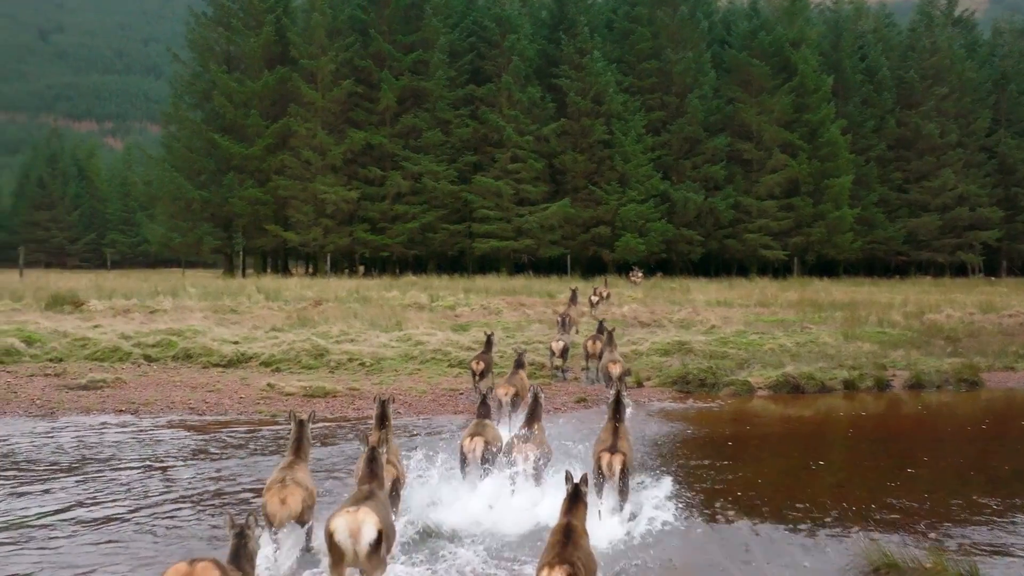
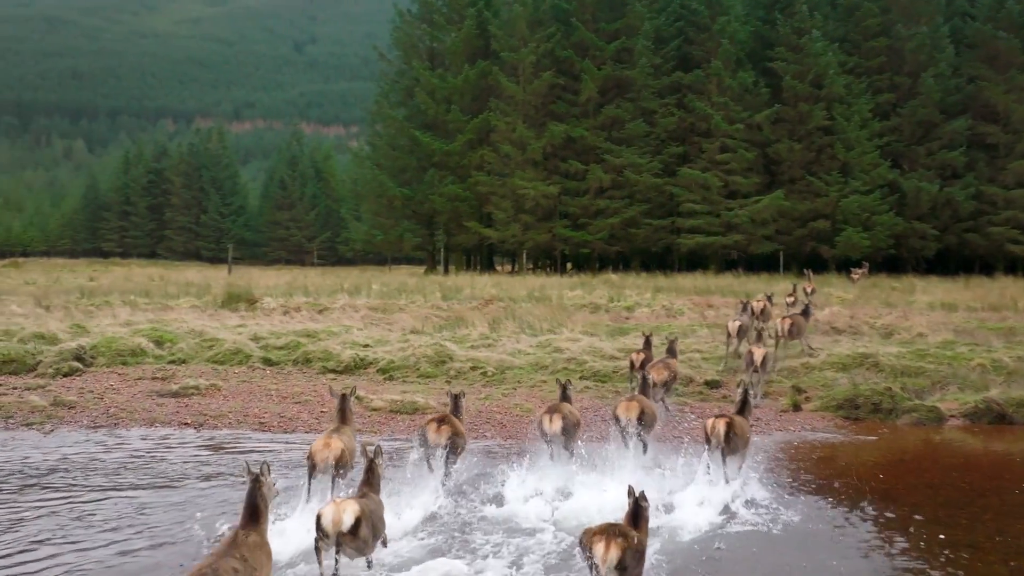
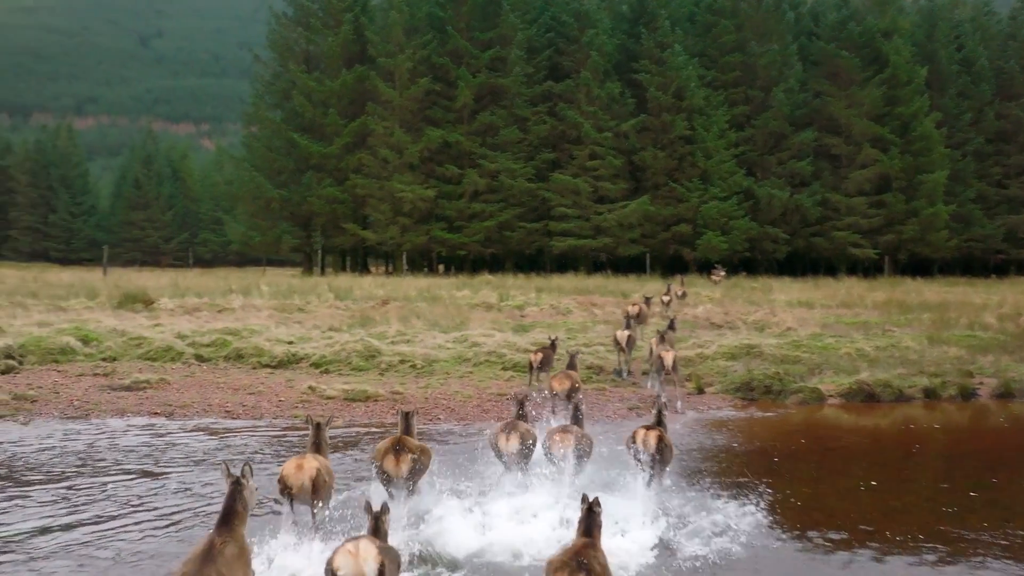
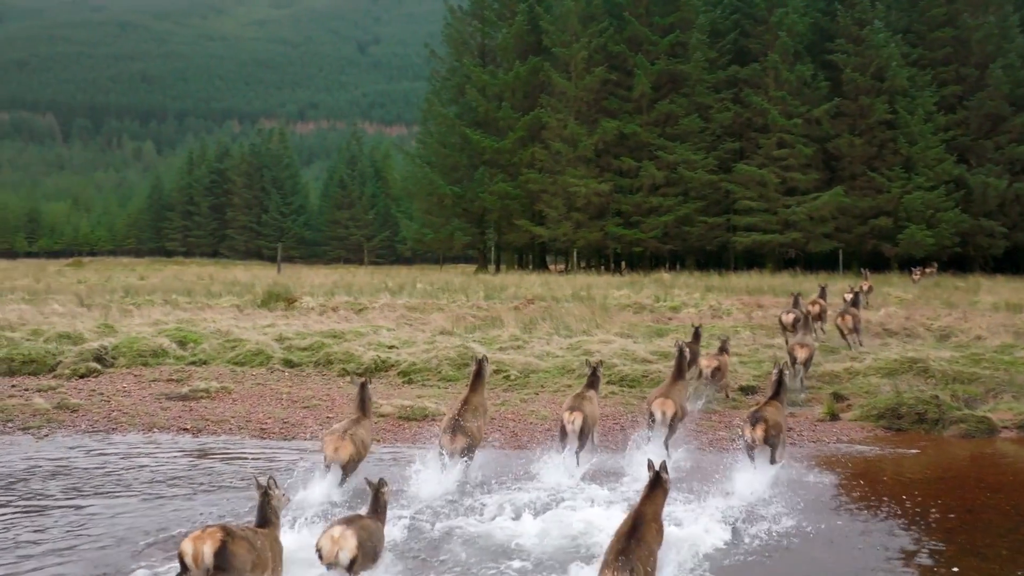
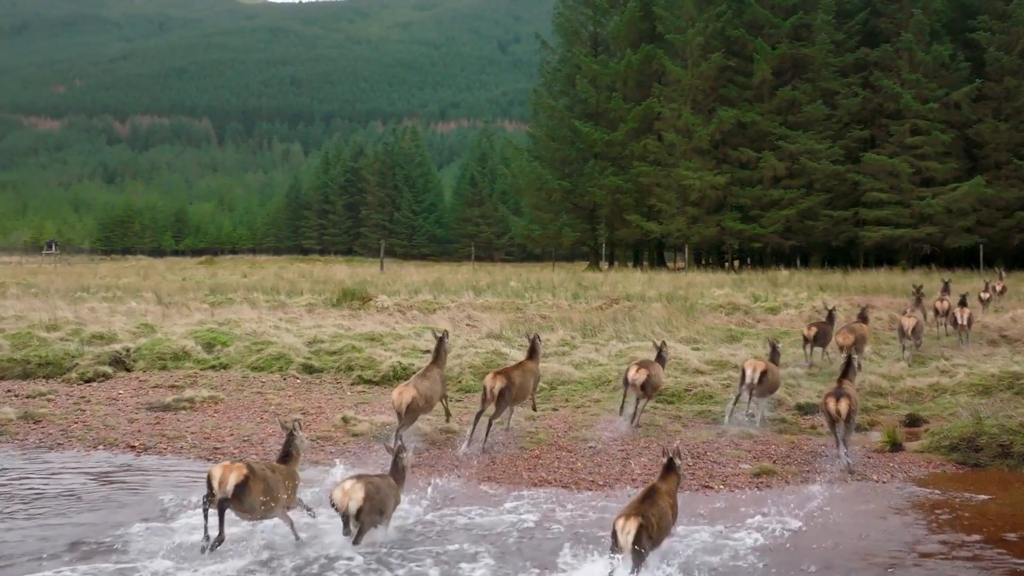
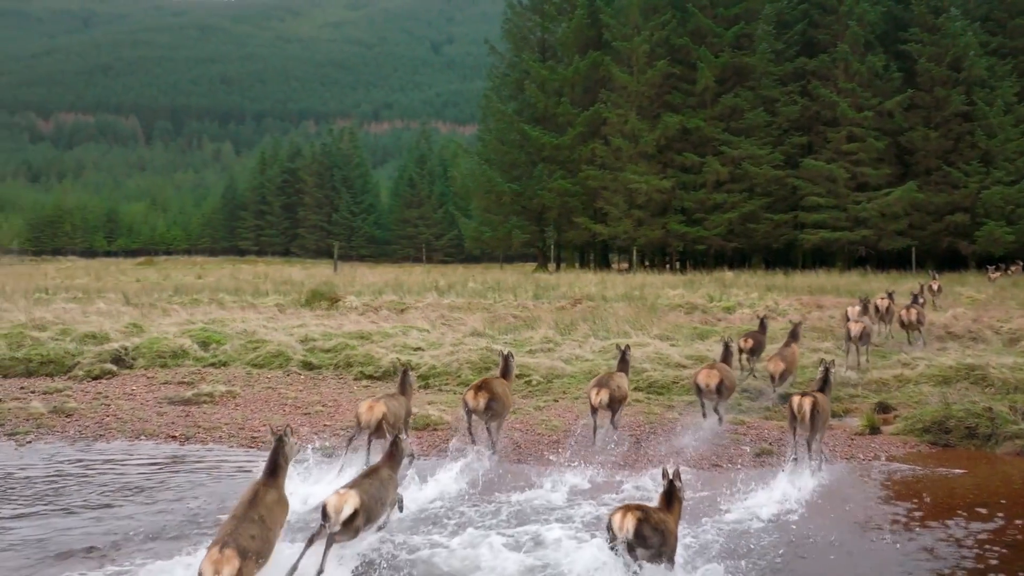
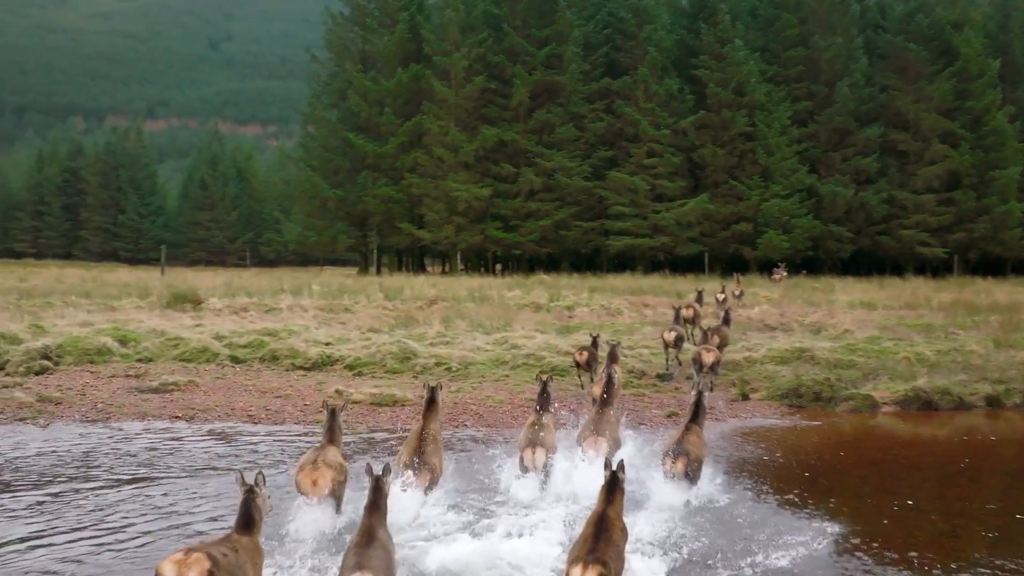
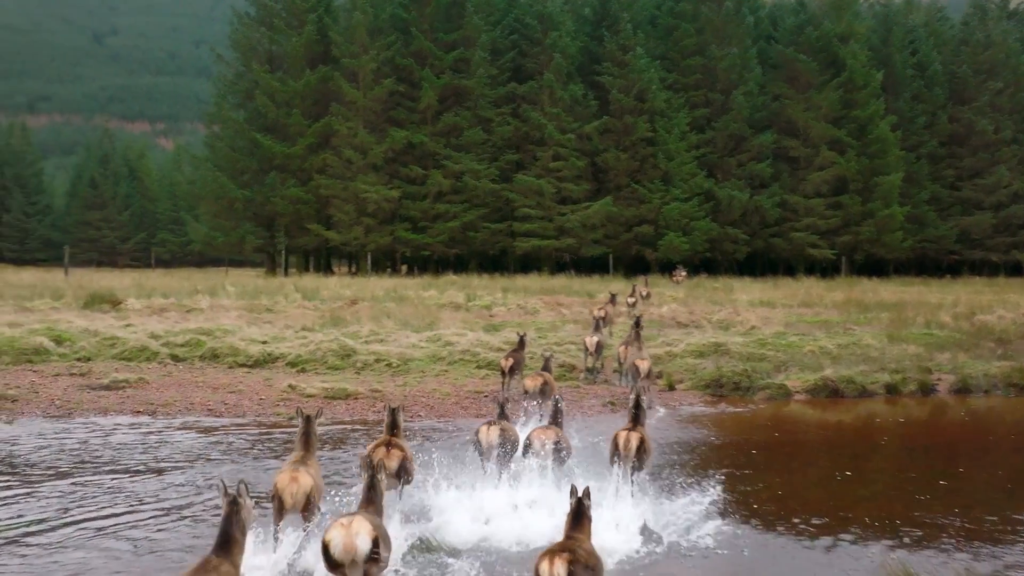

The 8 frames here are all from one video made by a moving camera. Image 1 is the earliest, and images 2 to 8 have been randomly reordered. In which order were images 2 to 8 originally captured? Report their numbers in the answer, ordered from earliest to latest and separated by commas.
8, 3, 7, 2, 4, 6, 5
